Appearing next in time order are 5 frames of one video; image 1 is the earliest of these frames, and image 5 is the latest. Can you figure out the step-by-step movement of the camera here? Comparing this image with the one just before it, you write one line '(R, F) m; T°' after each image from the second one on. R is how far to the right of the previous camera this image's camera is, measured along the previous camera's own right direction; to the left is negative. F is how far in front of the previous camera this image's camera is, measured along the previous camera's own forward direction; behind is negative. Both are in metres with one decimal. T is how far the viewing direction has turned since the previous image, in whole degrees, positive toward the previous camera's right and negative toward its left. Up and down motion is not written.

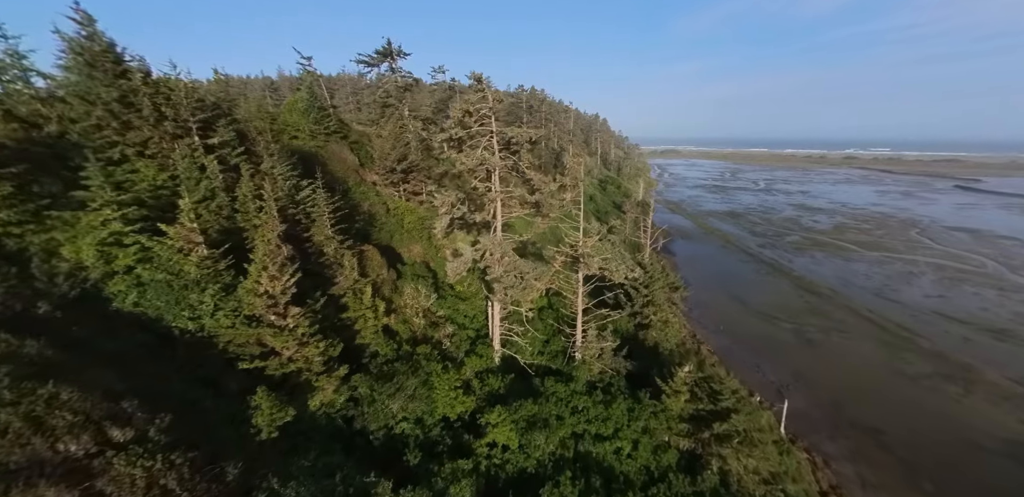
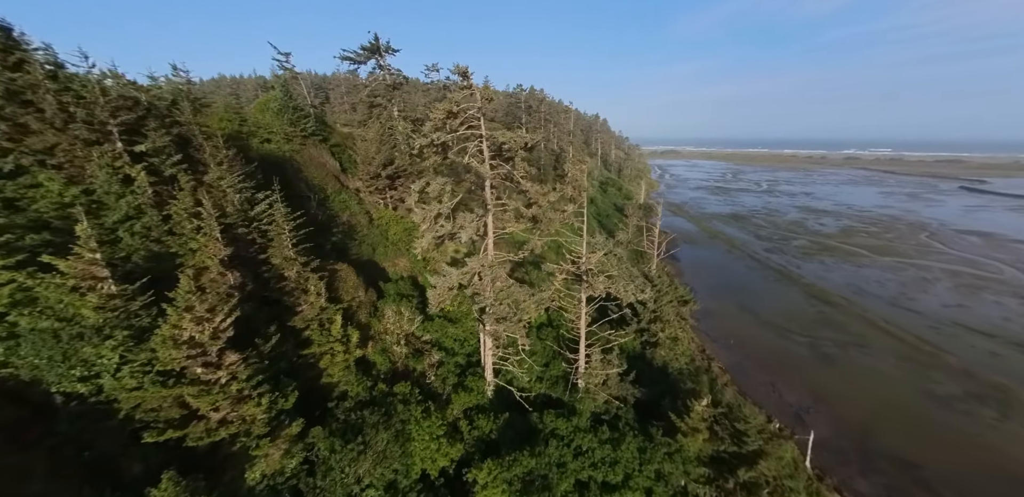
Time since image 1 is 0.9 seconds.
(+0.2, +2.2) m; 0°
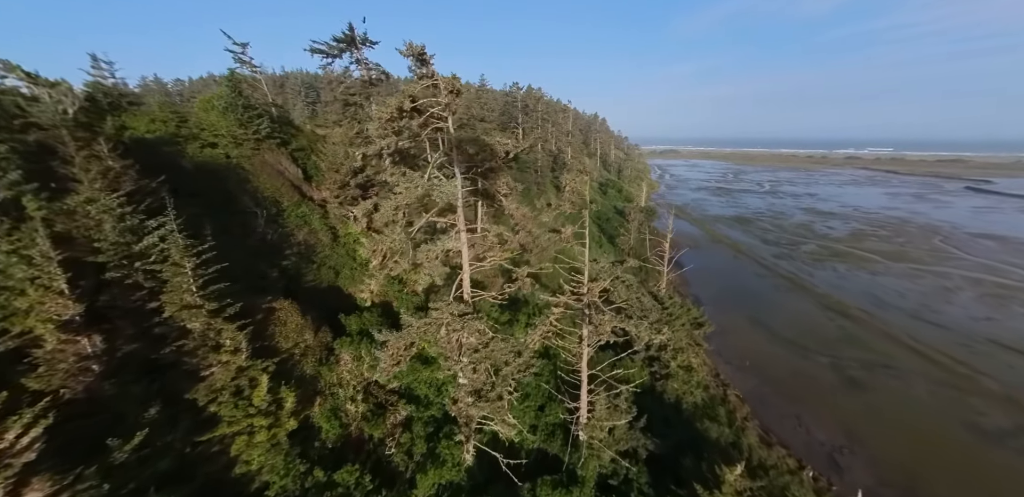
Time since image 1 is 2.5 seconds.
(+0.5, +3.2) m; 0°
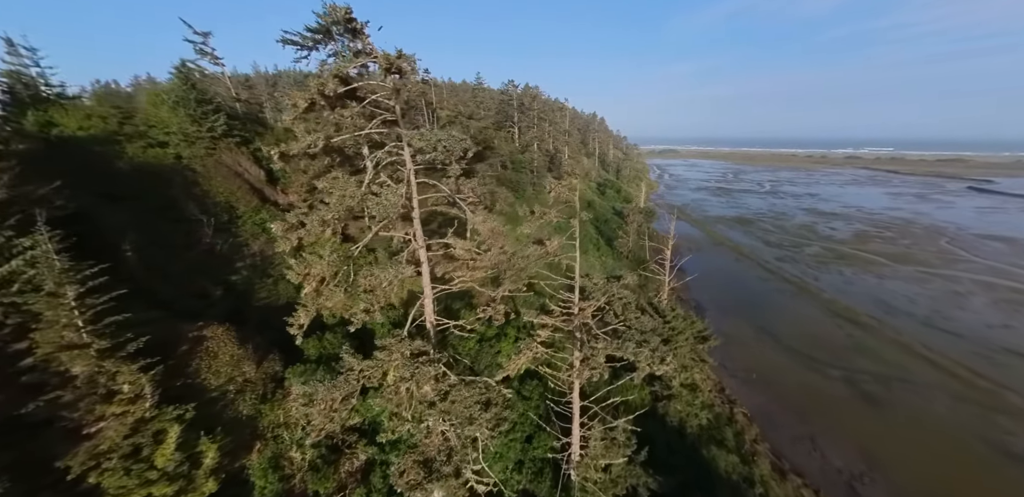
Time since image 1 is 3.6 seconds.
(+0.6, +2.0) m; 0°
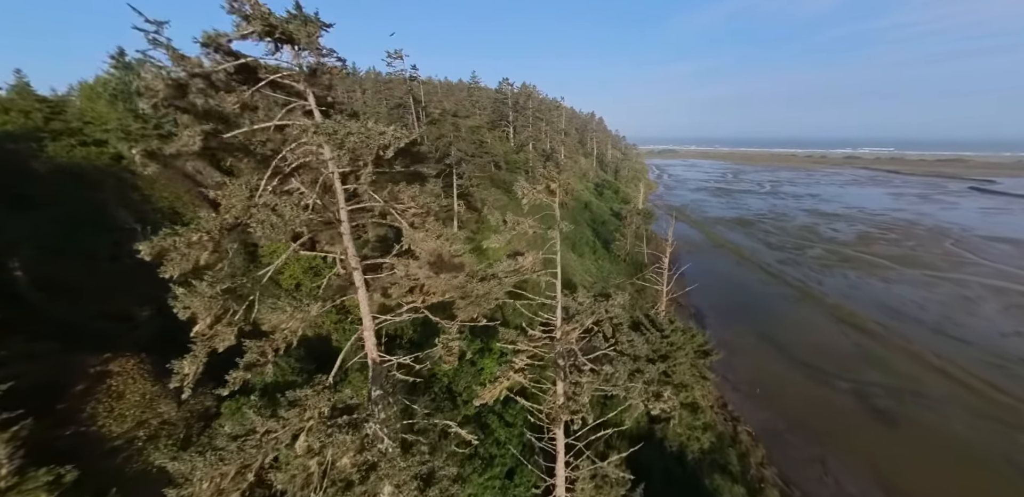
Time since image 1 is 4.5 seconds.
(+0.8, +1.7) m; 0°
